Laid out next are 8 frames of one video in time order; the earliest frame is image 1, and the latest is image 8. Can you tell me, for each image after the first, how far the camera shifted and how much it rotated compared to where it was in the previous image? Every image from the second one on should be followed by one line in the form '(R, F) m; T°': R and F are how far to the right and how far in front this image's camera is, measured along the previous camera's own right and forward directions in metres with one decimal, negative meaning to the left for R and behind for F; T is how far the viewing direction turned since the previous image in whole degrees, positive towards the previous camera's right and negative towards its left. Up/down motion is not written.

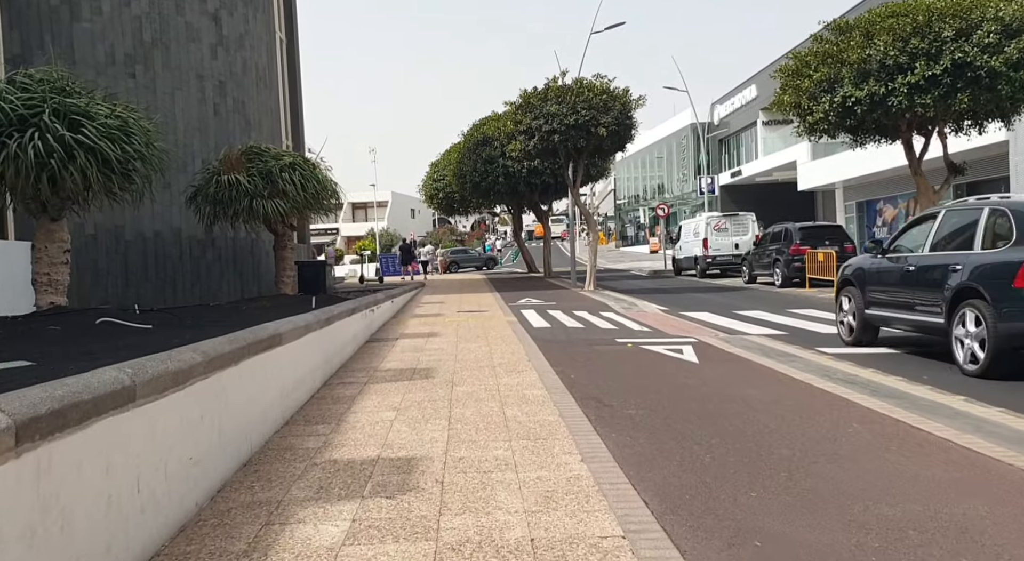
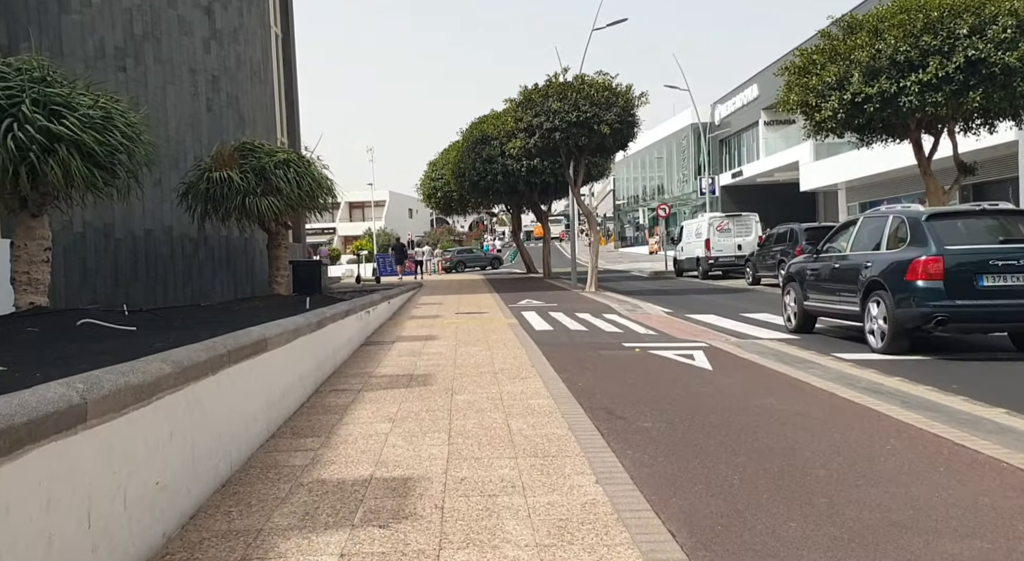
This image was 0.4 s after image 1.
(-0.1, +0.5) m; 0°
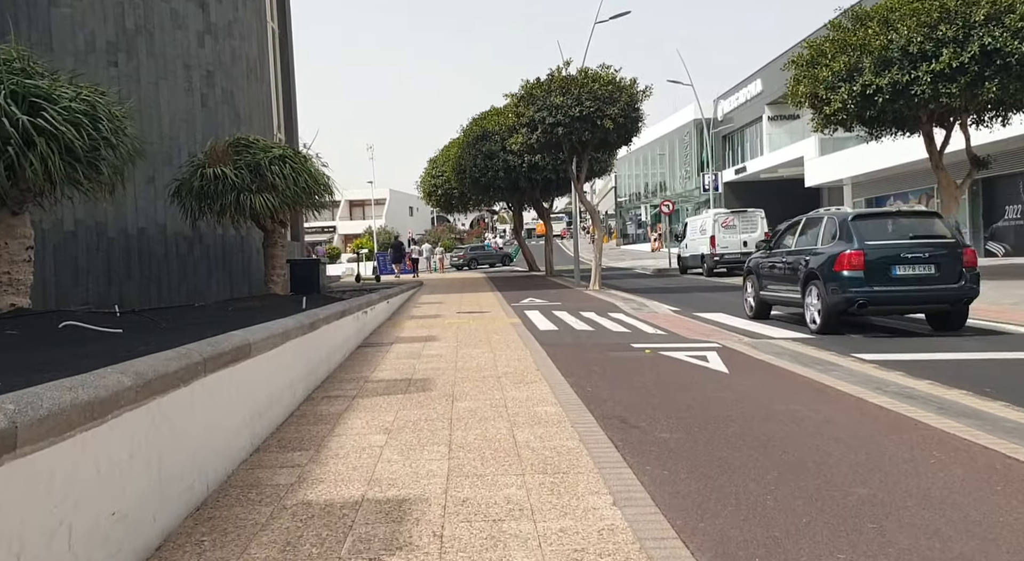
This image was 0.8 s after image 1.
(0.0, +0.5) m; 0°
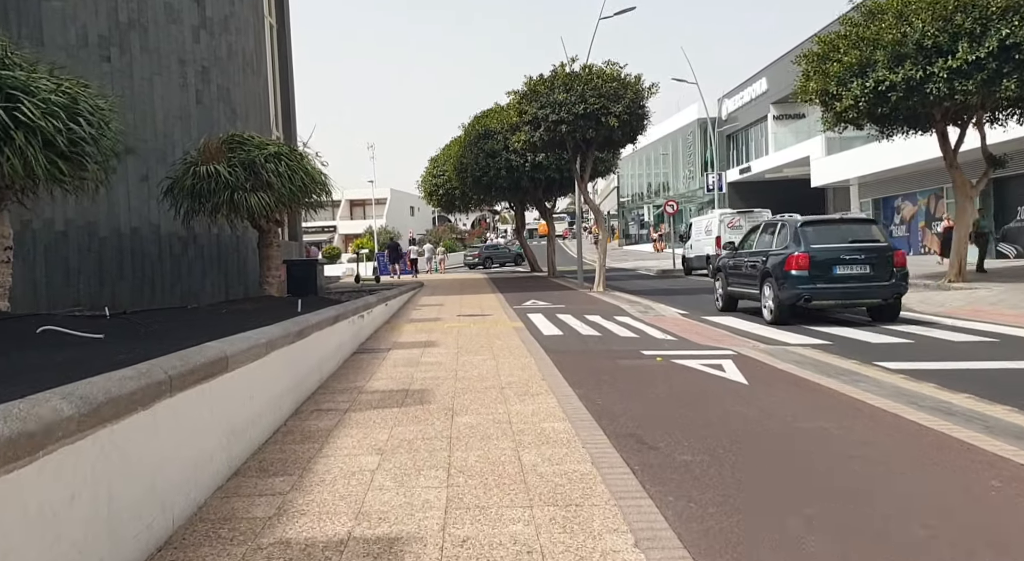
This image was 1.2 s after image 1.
(0.0, +0.5) m; 0°
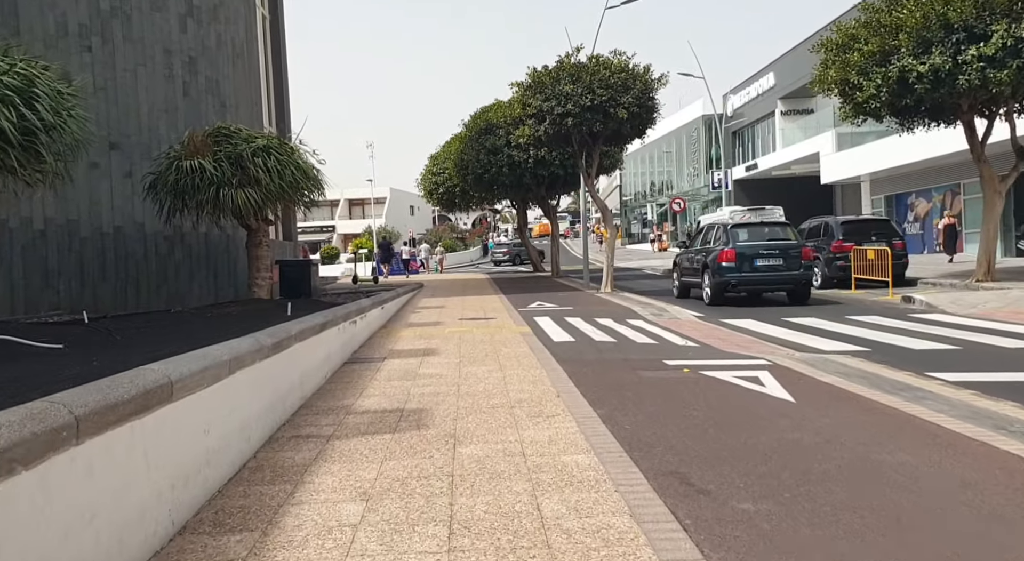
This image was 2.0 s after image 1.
(-0.1, +1.0) m; 0°
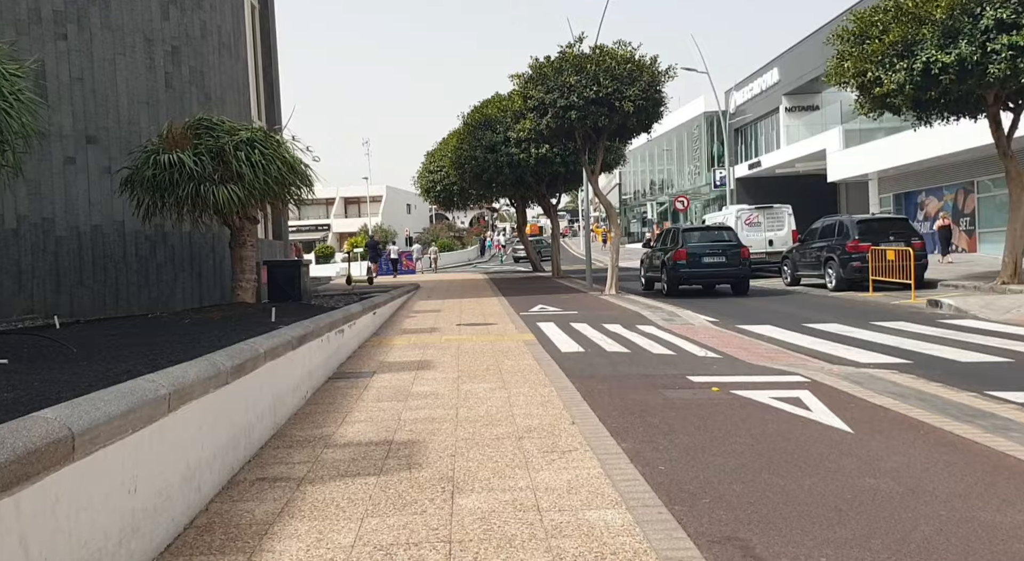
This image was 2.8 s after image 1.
(-0.1, +1.0) m; 0°
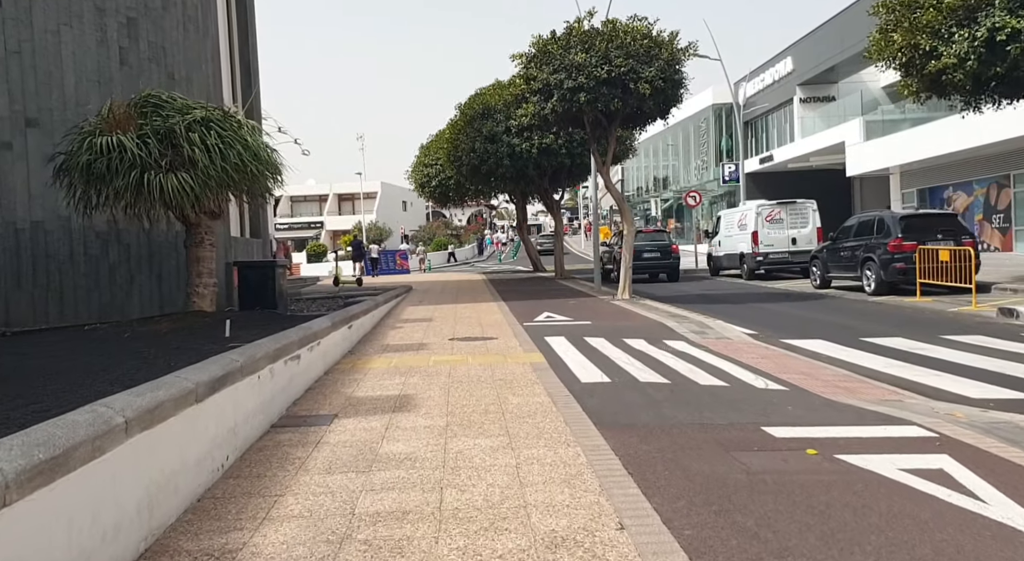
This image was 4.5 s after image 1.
(-0.1, +2.1) m; 0°
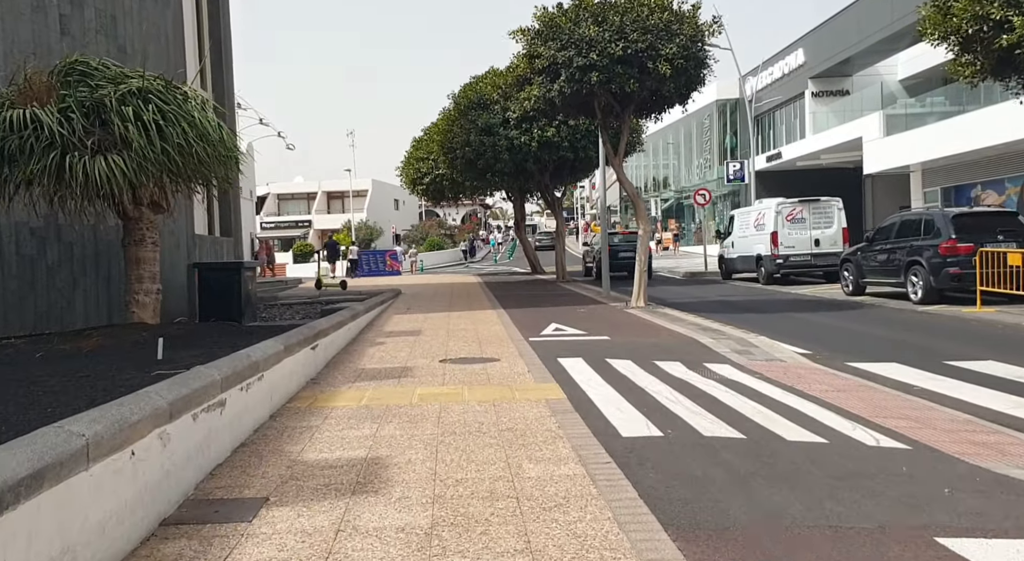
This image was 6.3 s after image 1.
(-0.1, +2.1) m; 0°
